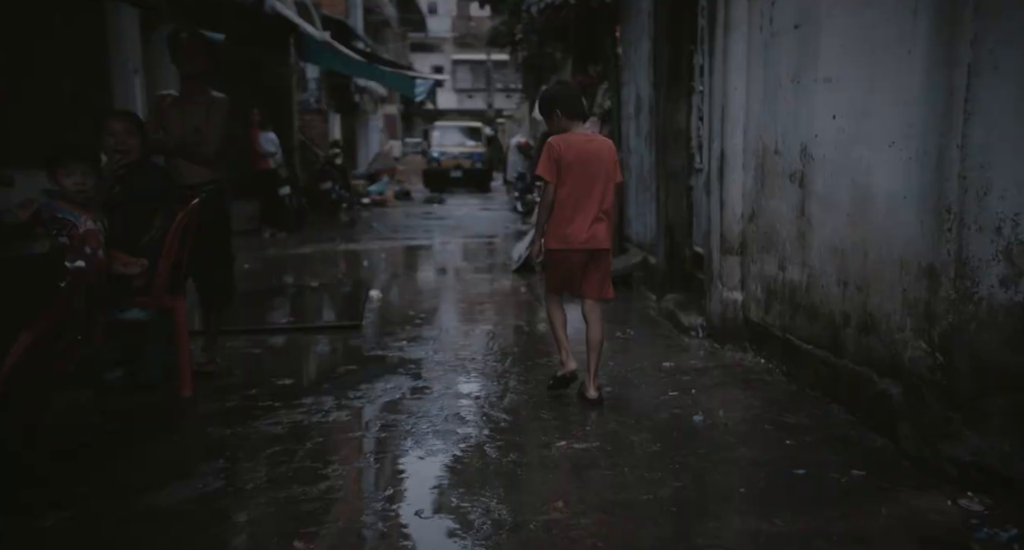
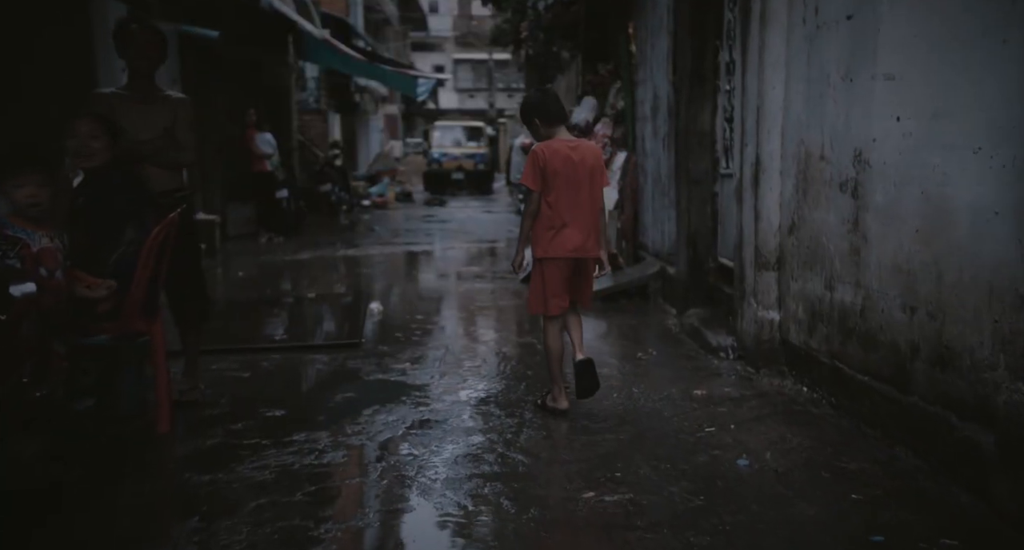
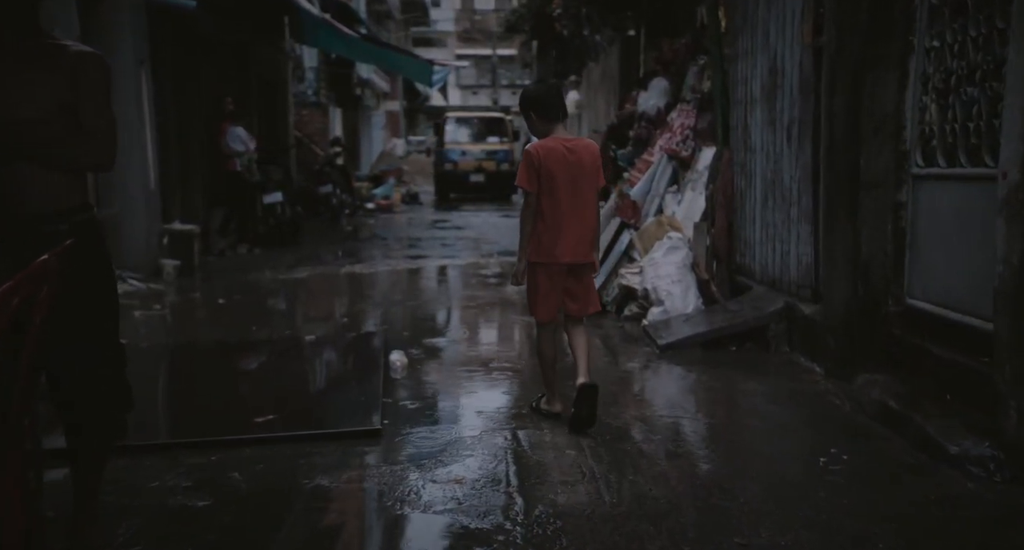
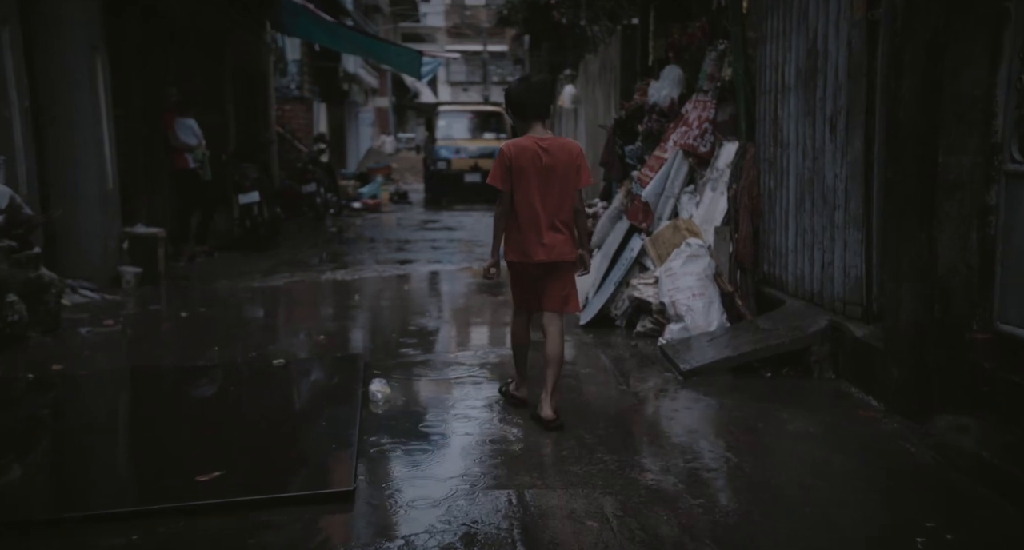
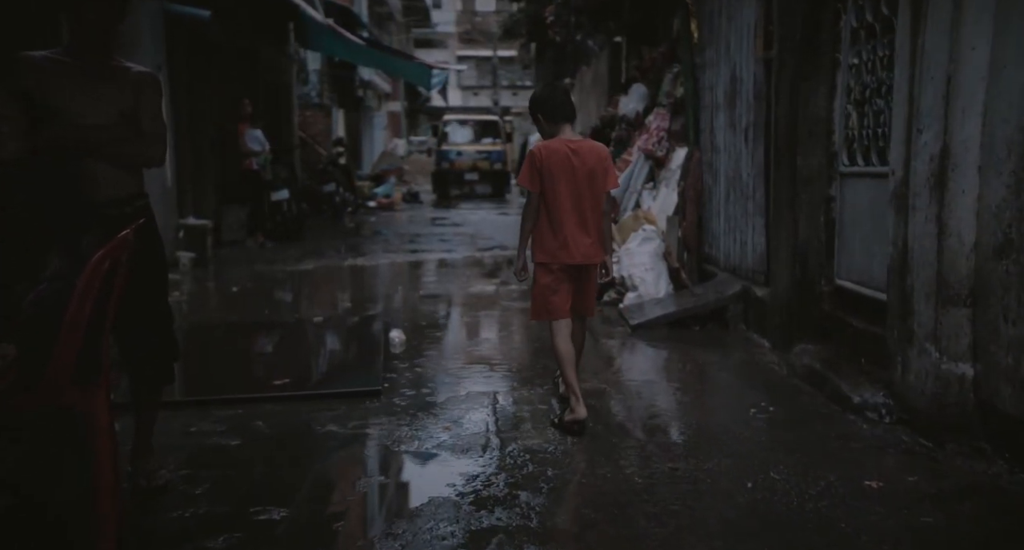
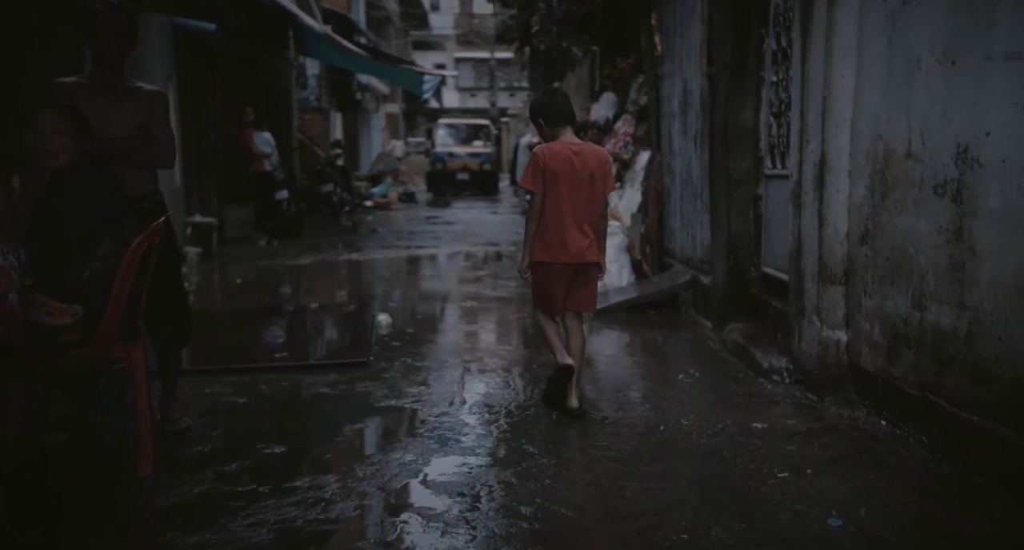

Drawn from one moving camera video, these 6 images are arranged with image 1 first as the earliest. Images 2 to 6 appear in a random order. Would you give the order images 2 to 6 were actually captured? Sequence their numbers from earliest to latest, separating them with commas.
2, 6, 5, 3, 4
